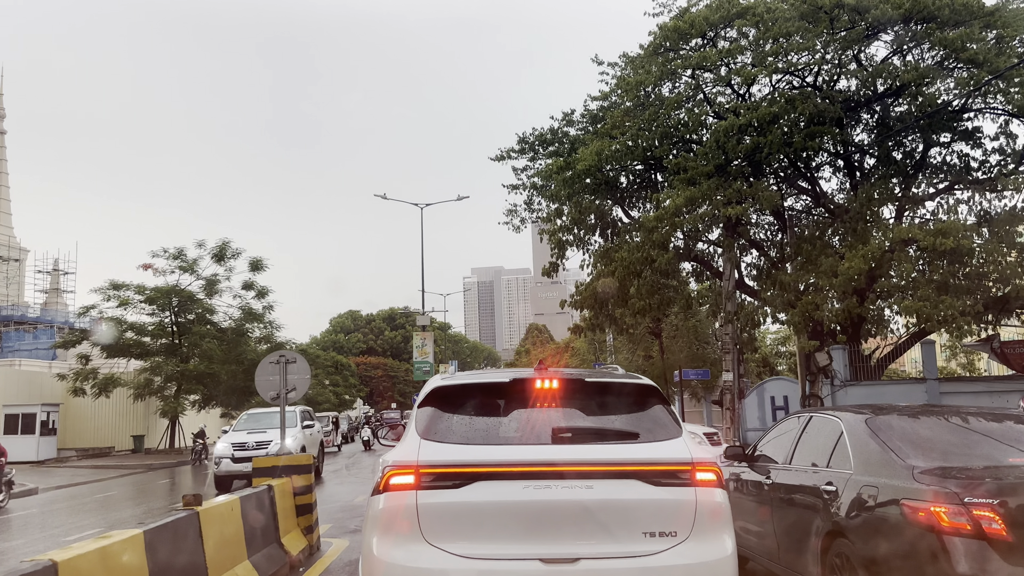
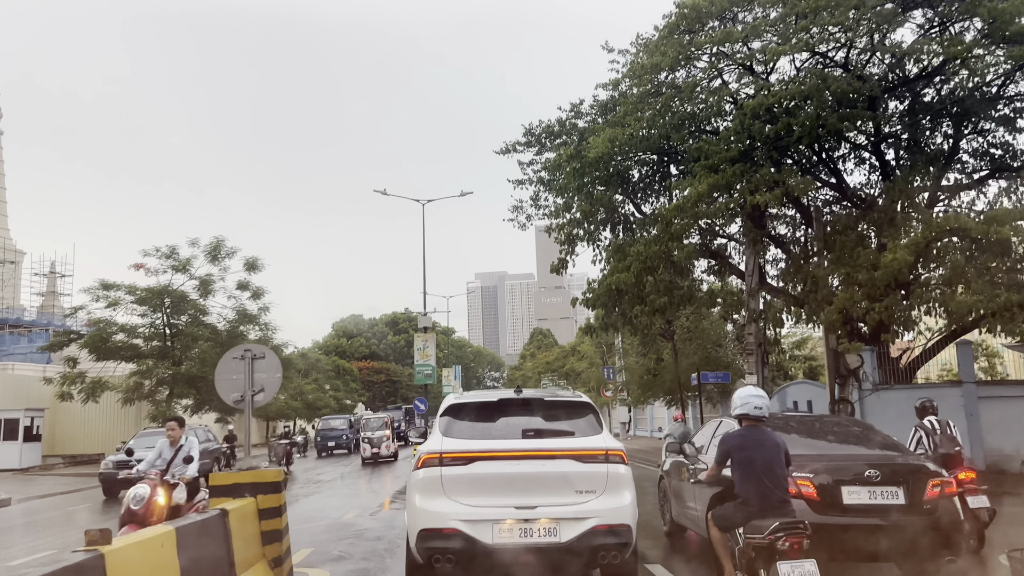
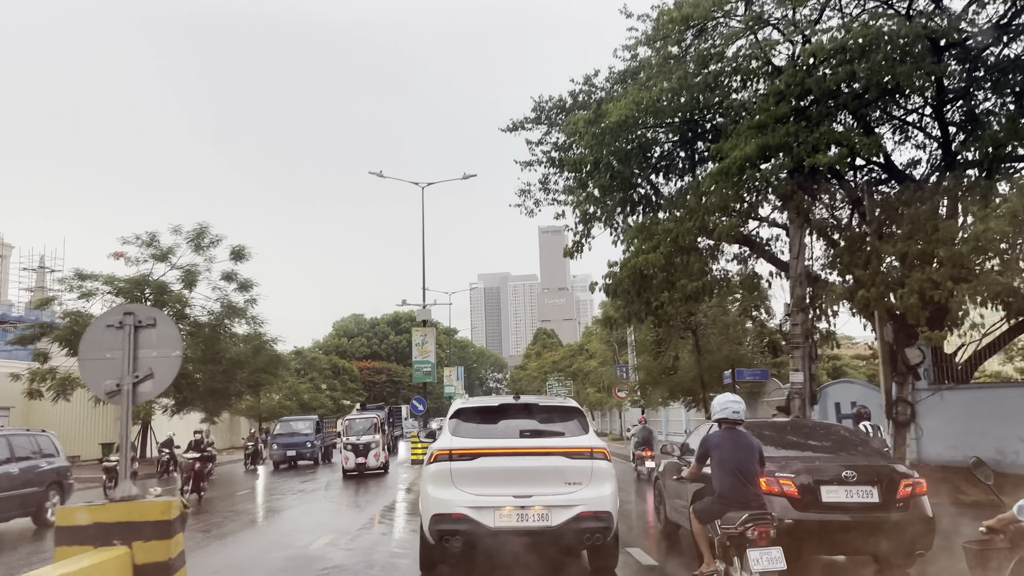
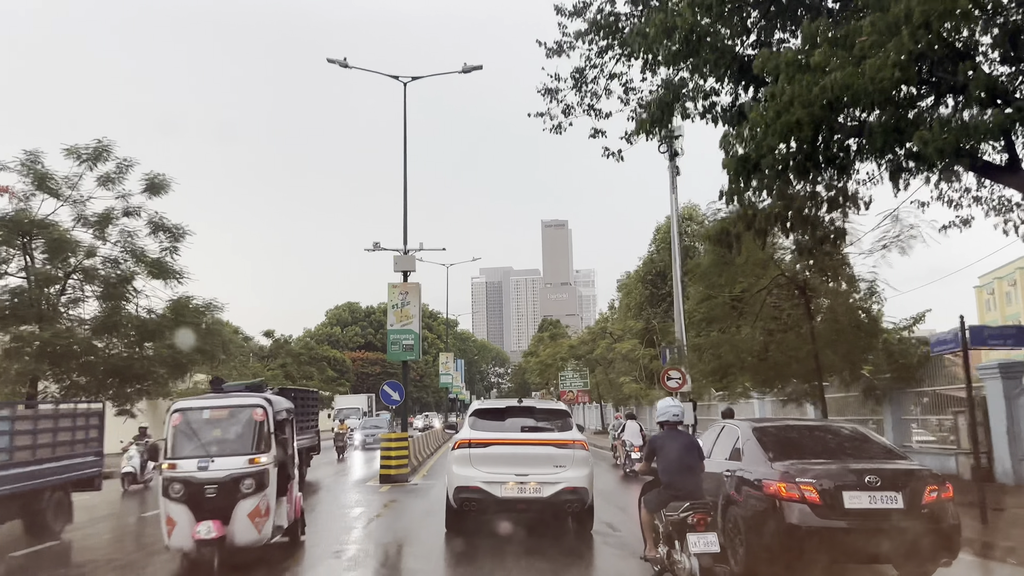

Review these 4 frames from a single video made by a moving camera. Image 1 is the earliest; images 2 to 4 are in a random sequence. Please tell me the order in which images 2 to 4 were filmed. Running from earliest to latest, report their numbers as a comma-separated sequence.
2, 3, 4
